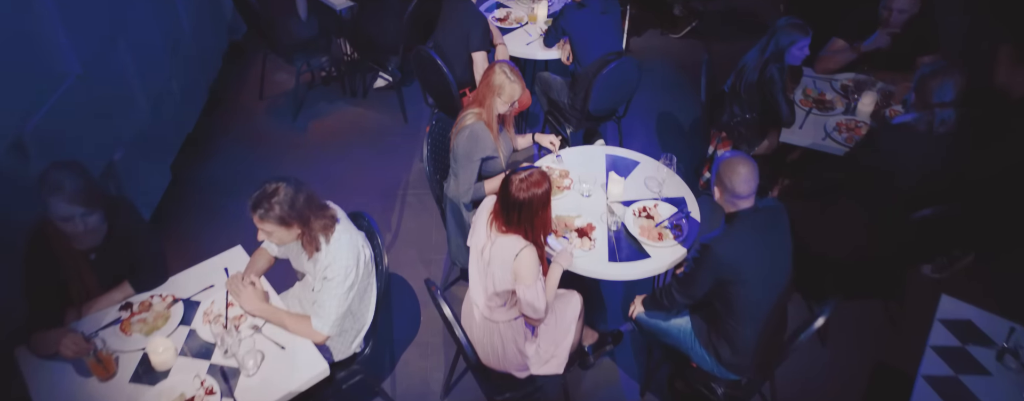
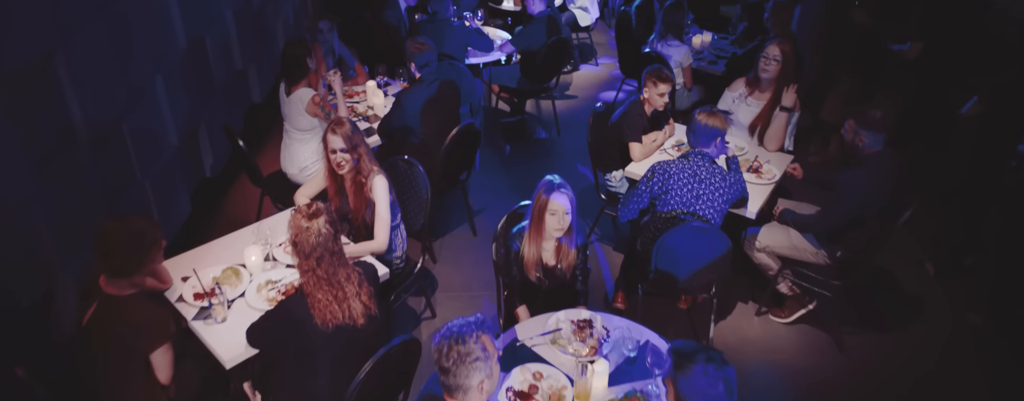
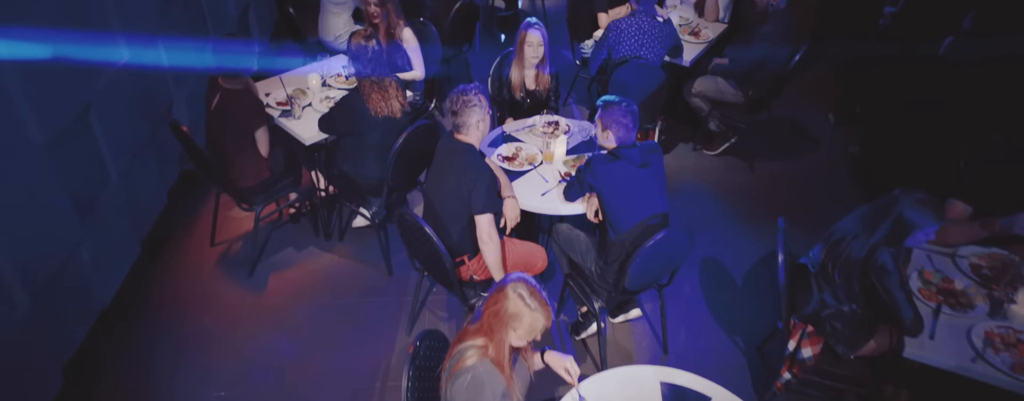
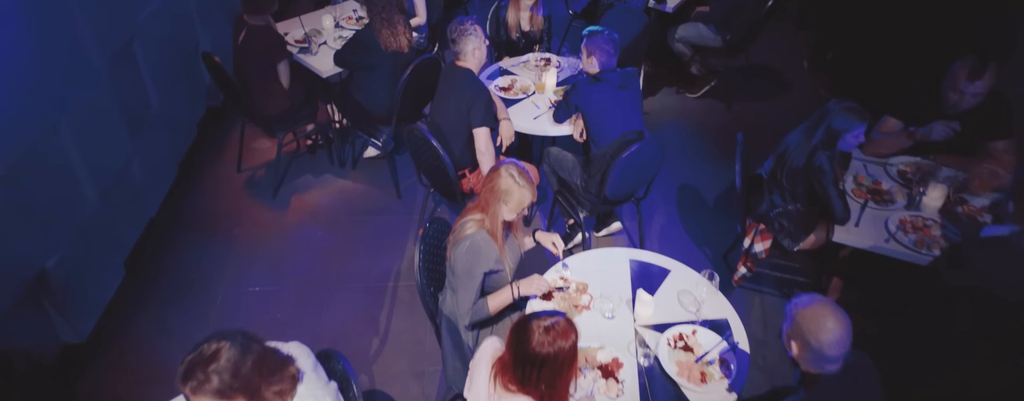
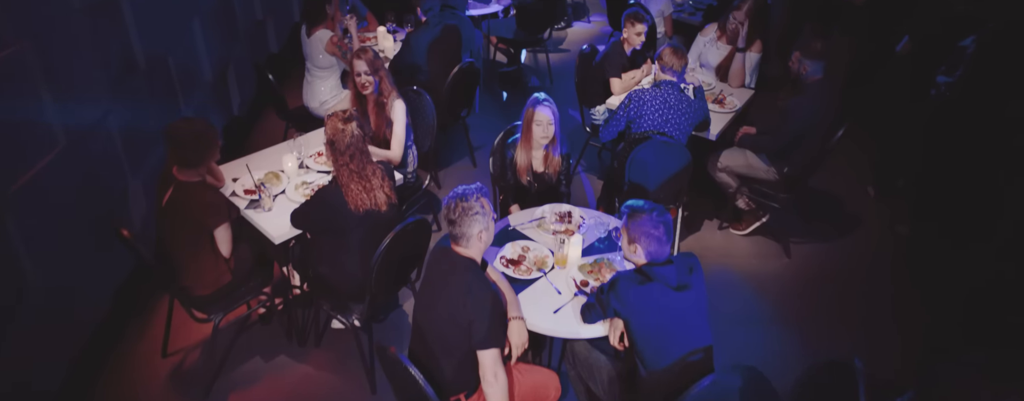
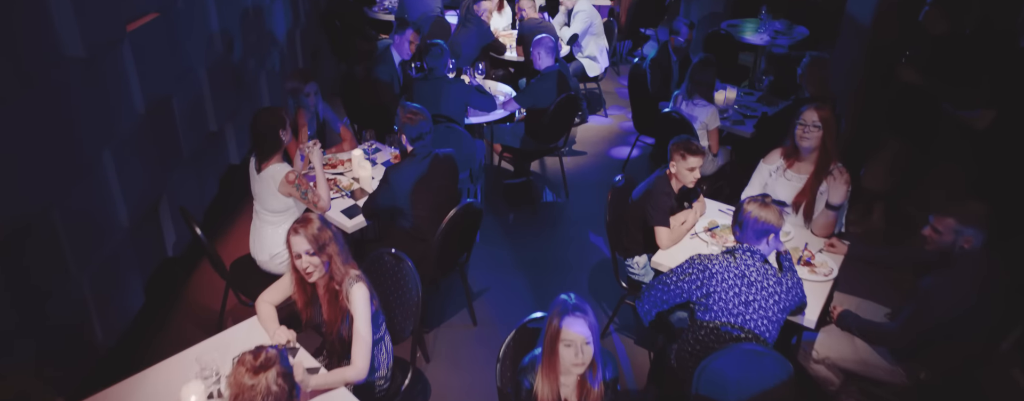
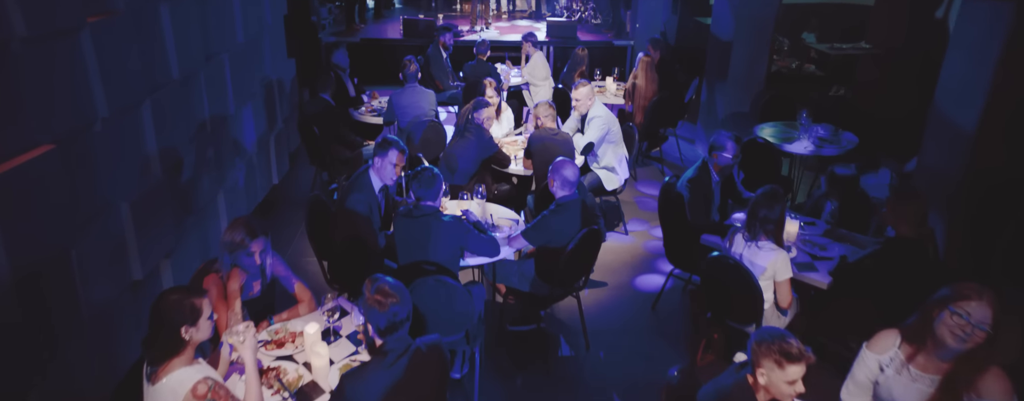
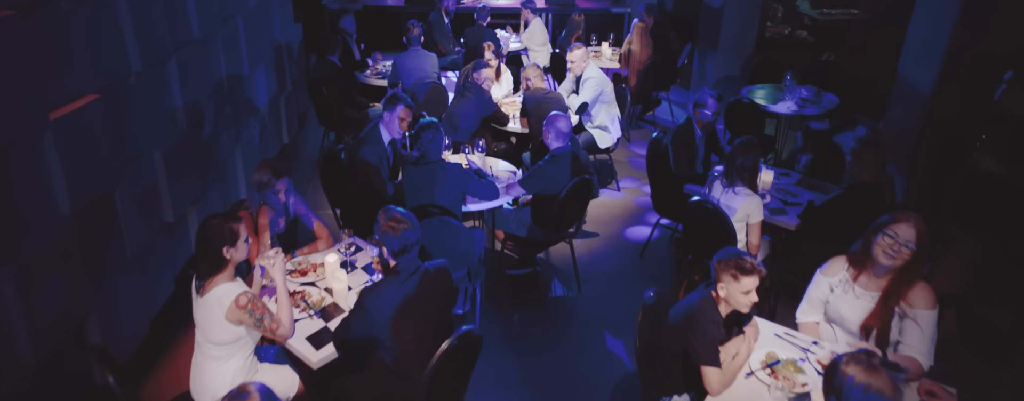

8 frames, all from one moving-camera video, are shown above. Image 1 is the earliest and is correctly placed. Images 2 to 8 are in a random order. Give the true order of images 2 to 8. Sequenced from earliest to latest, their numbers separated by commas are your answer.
4, 3, 5, 2, 6, 8, 7
